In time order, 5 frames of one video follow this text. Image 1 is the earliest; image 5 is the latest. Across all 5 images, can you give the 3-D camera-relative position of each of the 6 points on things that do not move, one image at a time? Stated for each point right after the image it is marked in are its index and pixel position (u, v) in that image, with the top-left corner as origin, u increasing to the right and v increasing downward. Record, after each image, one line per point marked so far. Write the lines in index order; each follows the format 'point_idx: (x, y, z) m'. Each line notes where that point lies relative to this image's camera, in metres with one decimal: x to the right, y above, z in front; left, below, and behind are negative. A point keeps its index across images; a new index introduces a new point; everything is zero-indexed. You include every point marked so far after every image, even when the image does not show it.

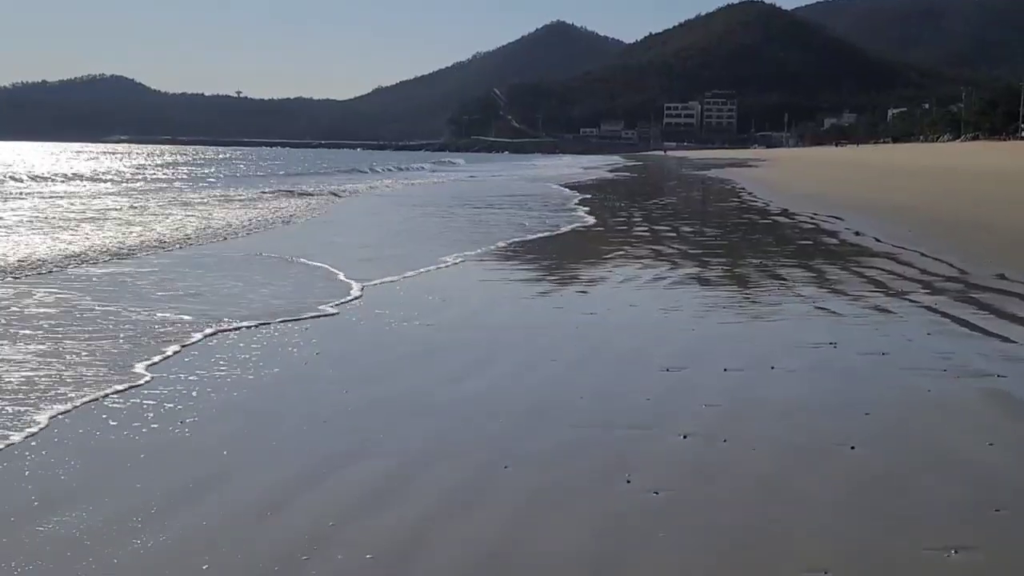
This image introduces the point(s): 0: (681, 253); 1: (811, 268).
0: (+1.9, +0.4, +12.6) m
1: (+2.8, +0.2, +10.9) m
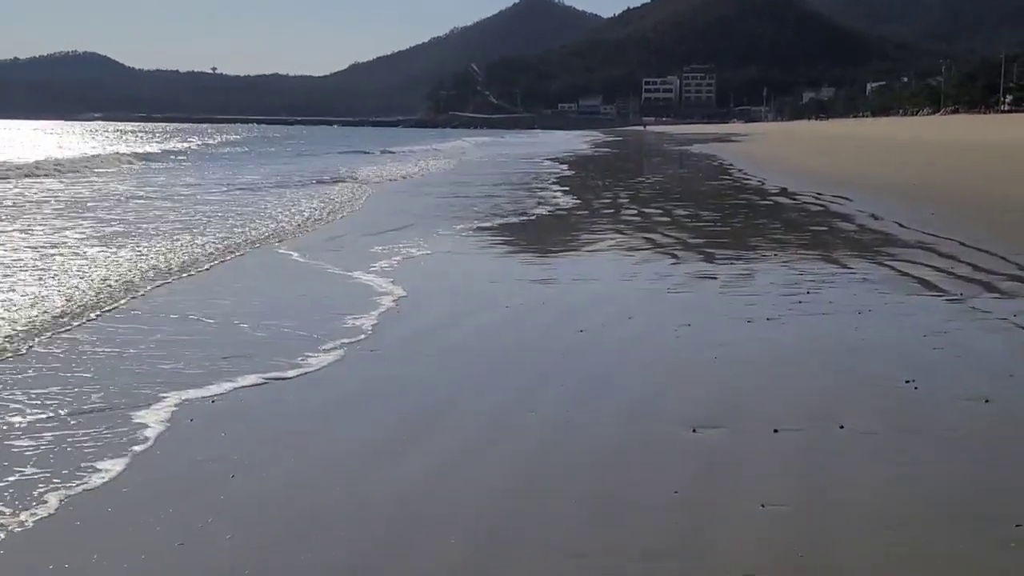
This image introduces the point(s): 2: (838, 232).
0: (+1.7, +0.4, +11.0) m
1: (+2.6, +0.2, +9.3) m
2: (+3.1, +0.5, +11.2) m
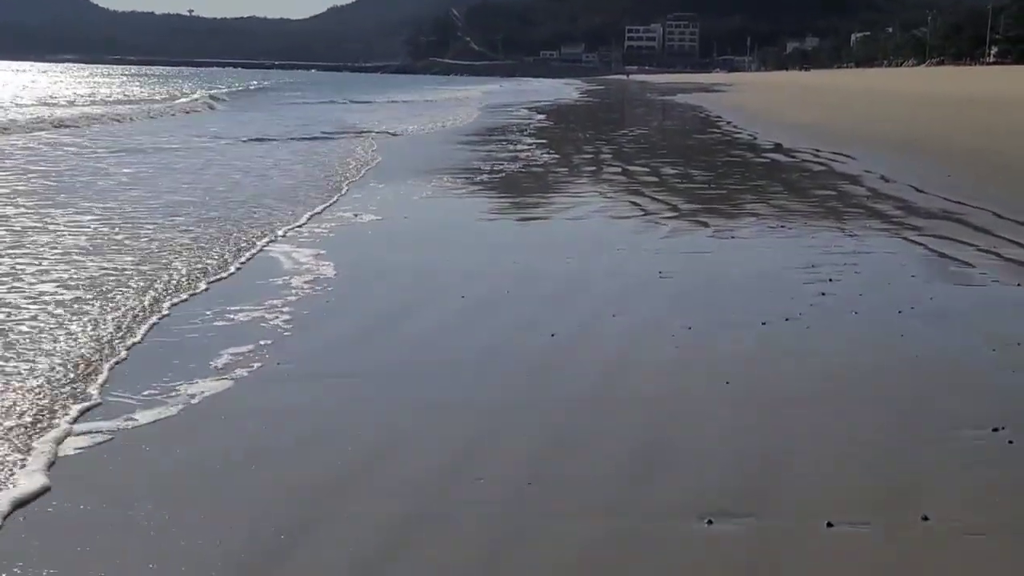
0: (+1.4, +0.7, +9.7) m
1: (+2.4, +0.4, +8.0) m
2: (+2.9, +0.8, +9.9) m
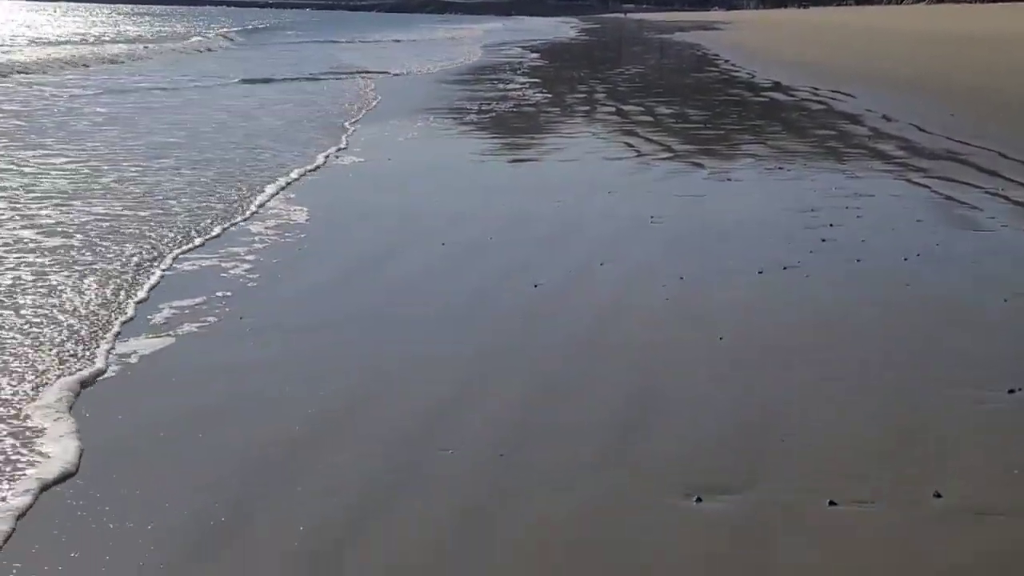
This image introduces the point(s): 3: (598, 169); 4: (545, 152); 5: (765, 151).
0: (+1.3, +1.1, +9.3) m
1: (+2.3, +0.7, +7.7) m
2: (+2.8, +1.2, +9.6) m
3: (+0.6, +0.9, +8.4) m
4: (+0.3, +1.1, +9.6) m
5: (+1.9, +1.0, +8.8) m
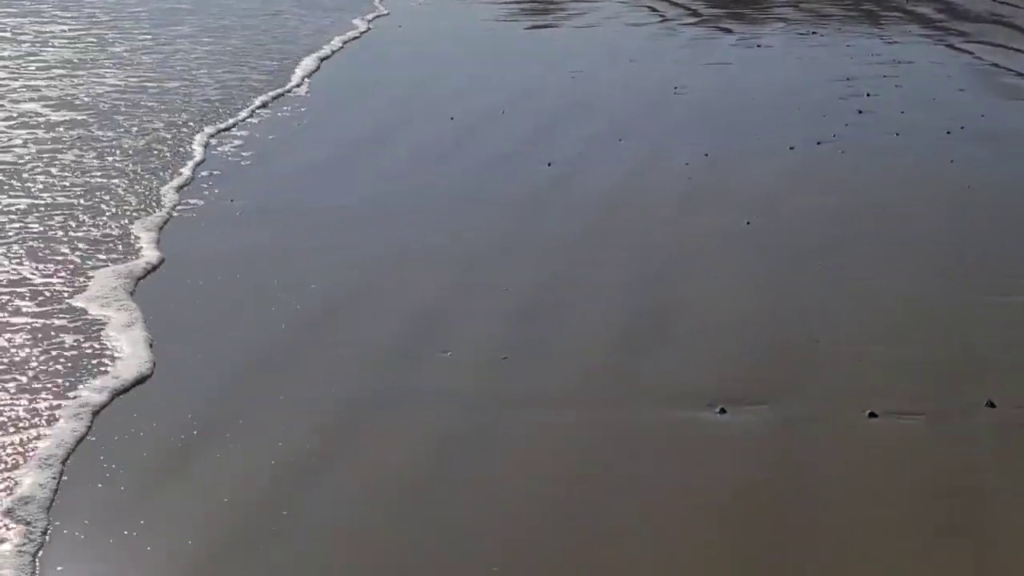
0: (+1.4, +2.1, +8.8) m
1: (+2.4, +1.5, +7.2) m
2: (+2.9, +2.2, +9.0) m
3: (+0.7, +1.7, +8.0) m
4: (+0.4, +2.1, +9.1) m
5: (+2.1, +1.9, +8.3) m
